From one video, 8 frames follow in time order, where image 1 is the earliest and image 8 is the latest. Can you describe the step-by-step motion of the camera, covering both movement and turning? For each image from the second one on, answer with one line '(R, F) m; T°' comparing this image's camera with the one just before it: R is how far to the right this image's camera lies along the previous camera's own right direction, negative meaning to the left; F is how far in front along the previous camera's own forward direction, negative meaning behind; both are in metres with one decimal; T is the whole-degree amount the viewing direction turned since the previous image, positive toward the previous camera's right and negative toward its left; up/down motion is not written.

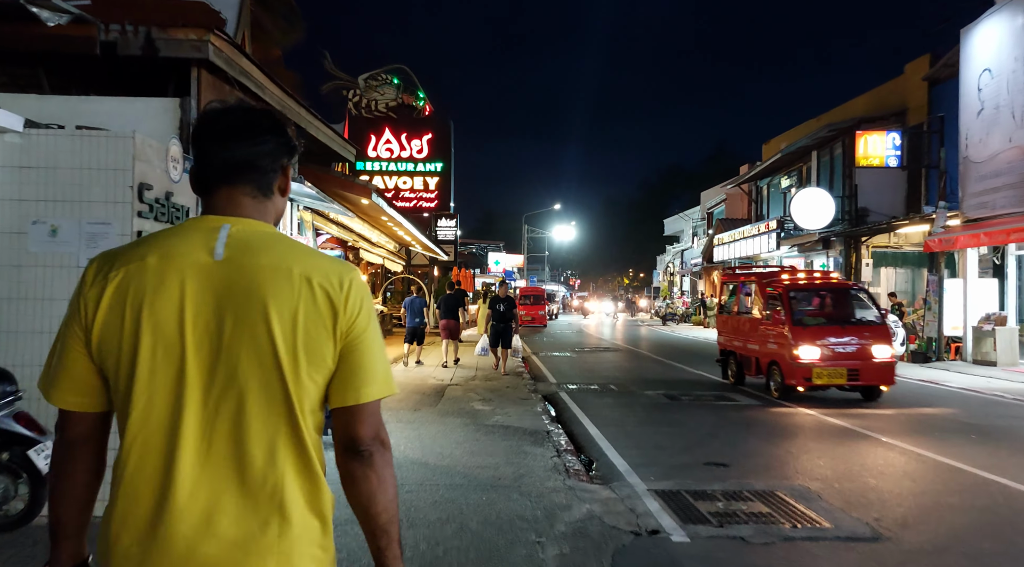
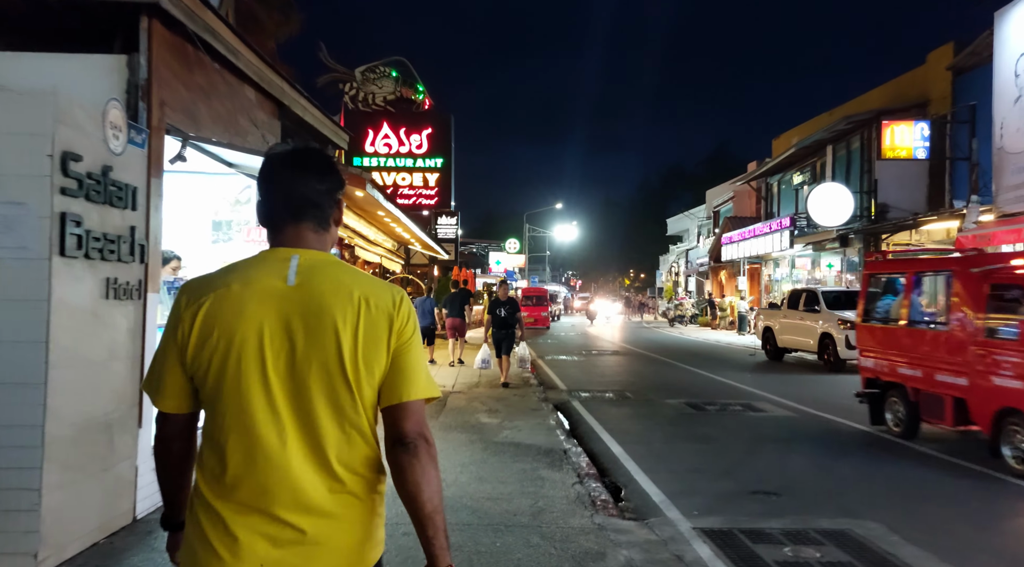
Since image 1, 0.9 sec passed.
(-0.1, +1.0) m; 0°
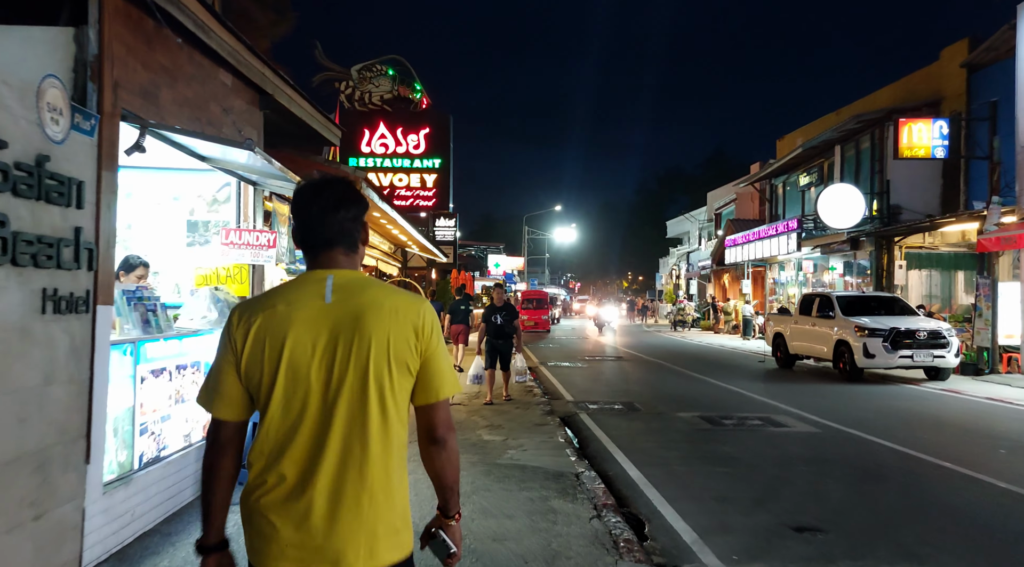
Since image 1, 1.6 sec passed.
(-0.1, +0.7) m; 0°
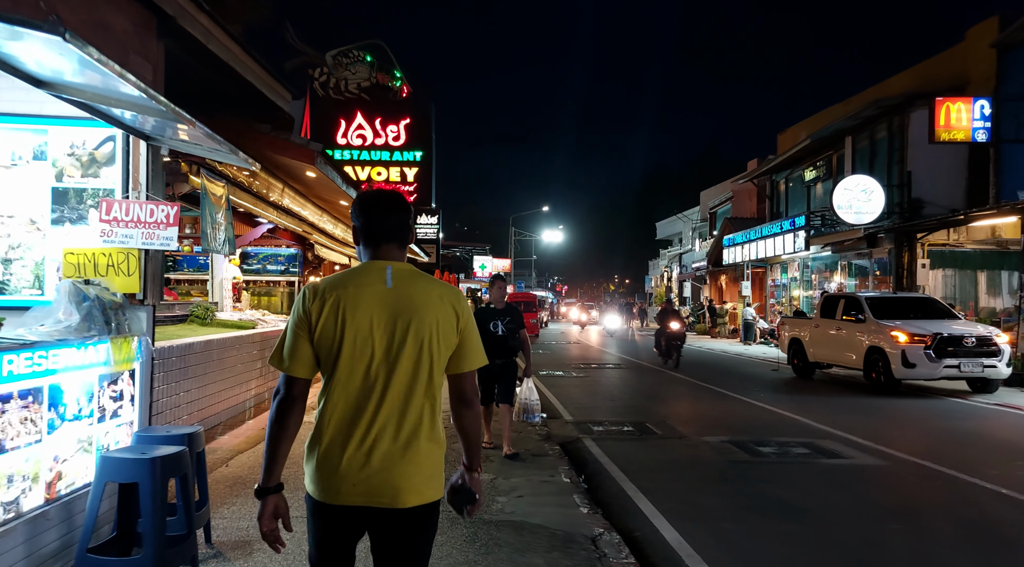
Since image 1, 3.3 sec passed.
(0.0, +1.9) m; +1°
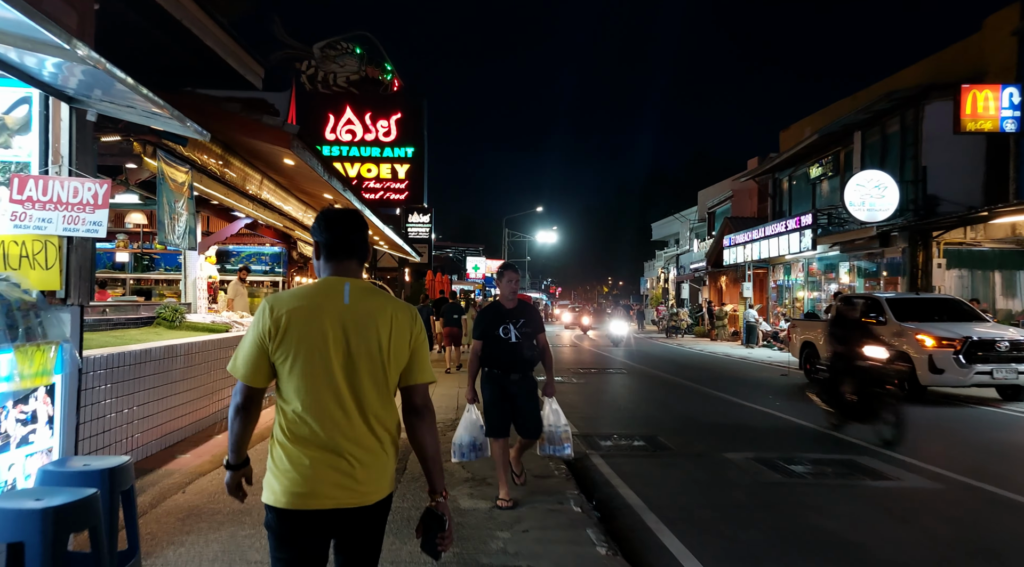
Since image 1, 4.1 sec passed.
(-0.1, +0.9) m; +1°
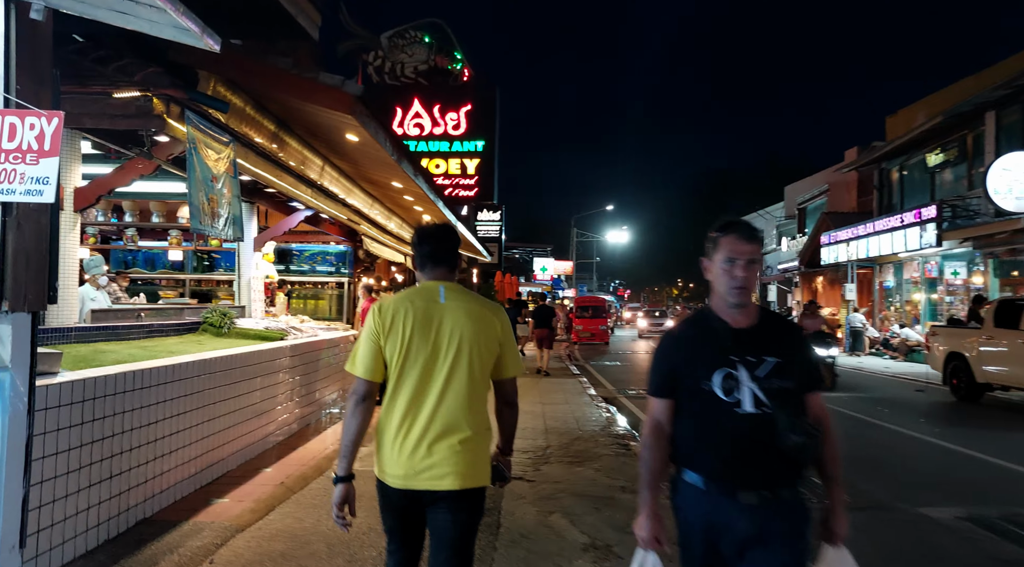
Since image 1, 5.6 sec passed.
(-0.5, +1.7) m; -5°
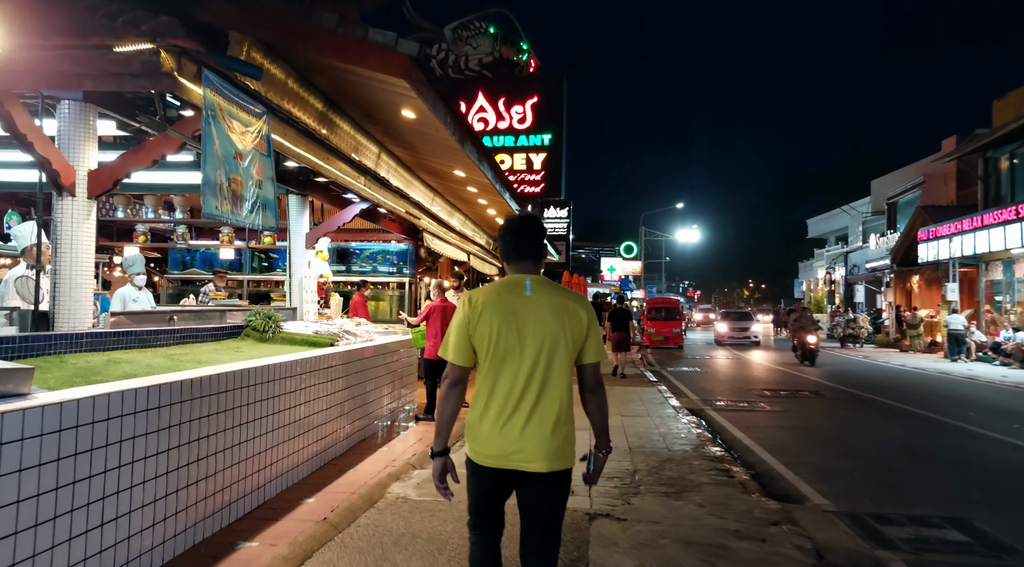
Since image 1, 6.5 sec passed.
(-0.2, +1.1) m; -5°
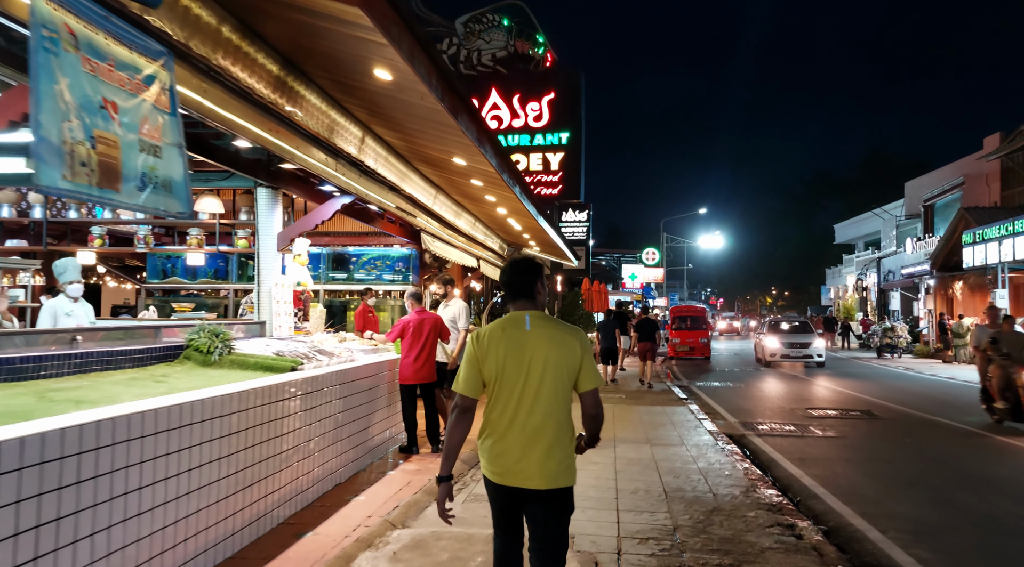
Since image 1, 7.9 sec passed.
(+0.1, +1.5) m; -2°
